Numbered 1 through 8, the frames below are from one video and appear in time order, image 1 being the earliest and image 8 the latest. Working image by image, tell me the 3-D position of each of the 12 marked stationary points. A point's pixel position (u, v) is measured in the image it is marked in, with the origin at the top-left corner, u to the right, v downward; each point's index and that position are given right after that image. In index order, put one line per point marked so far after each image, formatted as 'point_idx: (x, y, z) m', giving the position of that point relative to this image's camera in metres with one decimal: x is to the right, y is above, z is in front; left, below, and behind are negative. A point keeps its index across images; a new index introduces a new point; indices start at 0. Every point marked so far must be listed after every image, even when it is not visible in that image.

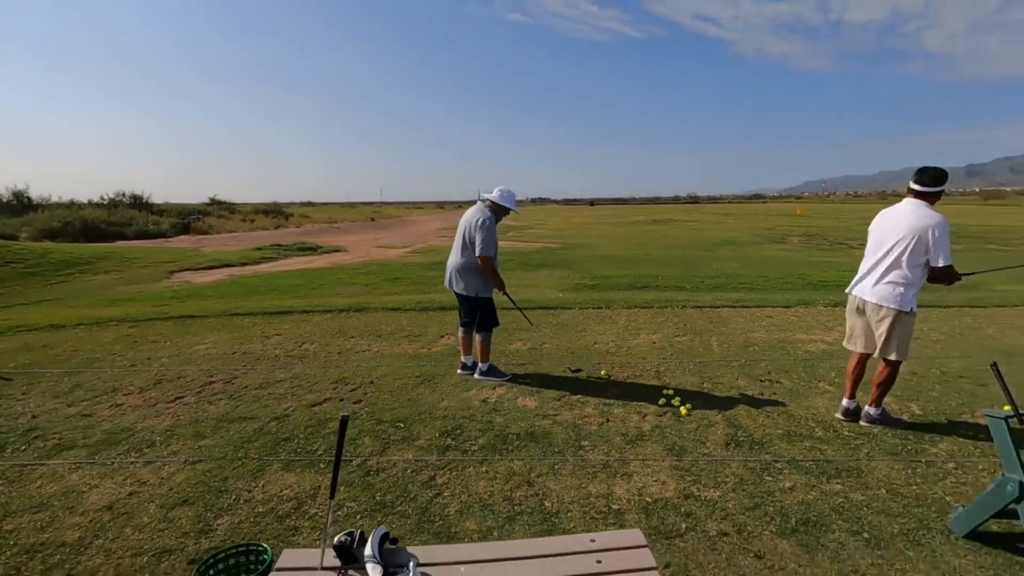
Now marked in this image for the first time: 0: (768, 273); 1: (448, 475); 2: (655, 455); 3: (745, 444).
0: (+9.1, +0.5, +19.1) m
1: (-0.5, -1.4, +4.1) m
2: (+1.1, -1.4, +4.3) m
3: (+1.9, -1.3, +4.5) m
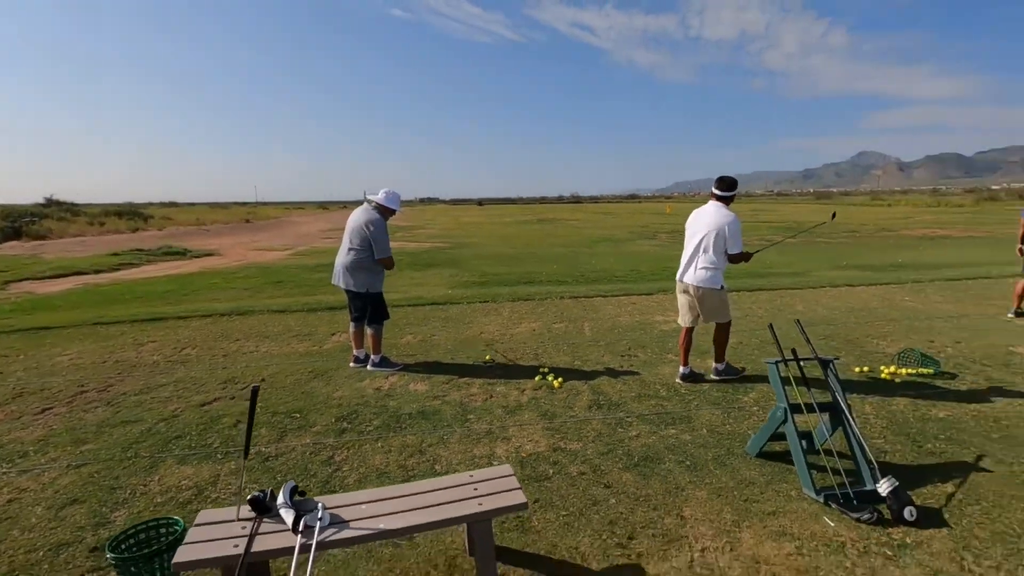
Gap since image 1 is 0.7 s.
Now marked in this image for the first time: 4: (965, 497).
0: (+5.0, +0.9, +21.1) m
1: (-1.4, -1.4, +4.4) m
2: (+0.2, -1.2, +5.0) m
3: (+0.9, -1.2, +5.4) m
4: (+3.1, -1.4, +3.7) m
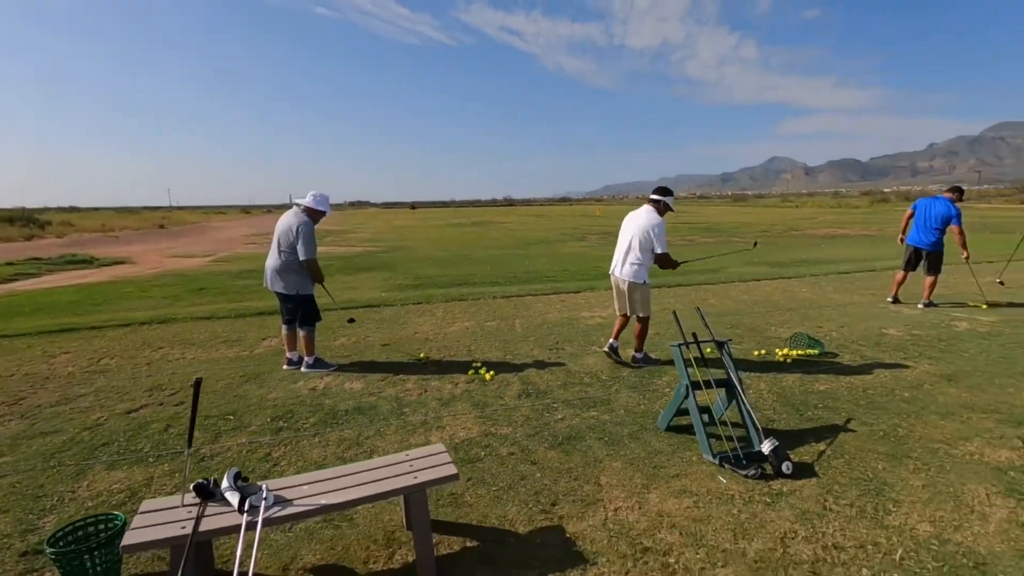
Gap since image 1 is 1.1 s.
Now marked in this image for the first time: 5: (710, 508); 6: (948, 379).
0: (+2.3, +0.9, +21.9) m
1: (-1.9, -1.4, +4.6) m
2: (-0.5, -1.2, +5.3) m
3: (+0.2, -1.1, +5.7) m
4: (+2.6, -1.3, +4.3) m
5: (+1.3, -1.5, +3.6) m
6: (+4.9, -1.0, +6.1) m
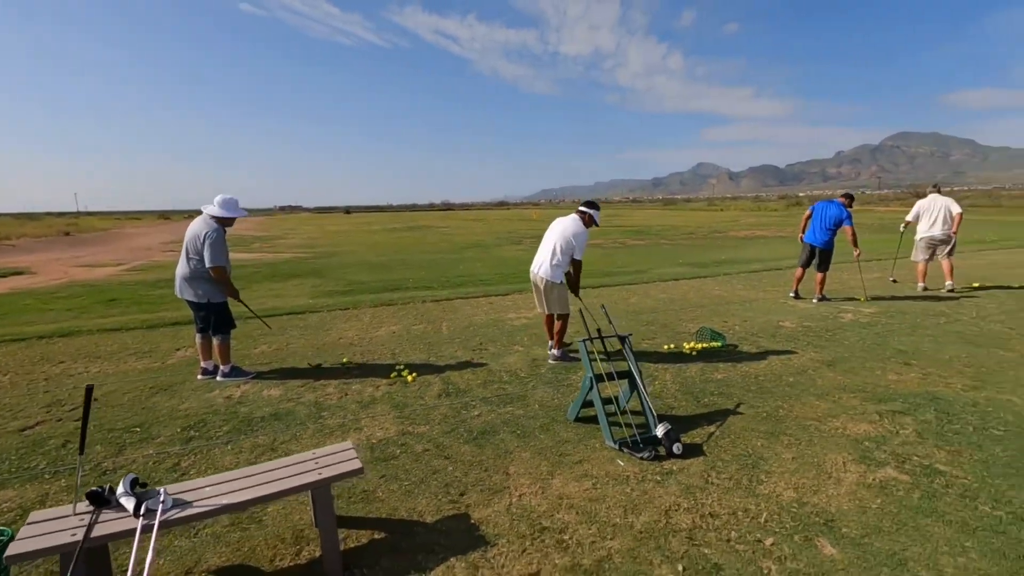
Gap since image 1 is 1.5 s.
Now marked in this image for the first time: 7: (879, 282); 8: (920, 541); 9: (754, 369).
0: (-0.4, +0.8, +22.2) m
1: (-2.7, -1.4, +4.5) m
2: (-1.3, -1.3, +5.4) m
3: (-0.7, -1.2, +5.9) m
4: (+1.9, -1.3, +4.8) m
5: (+0.7, -1.5, +3.9) m
6: (+3.9, -1.0, +6.7) m
7: (+9.0, +0.1, +13.2) m
8: (+2.5, -1.5, +3.3) m
9: (+3.0, -1.0, +6.6) m
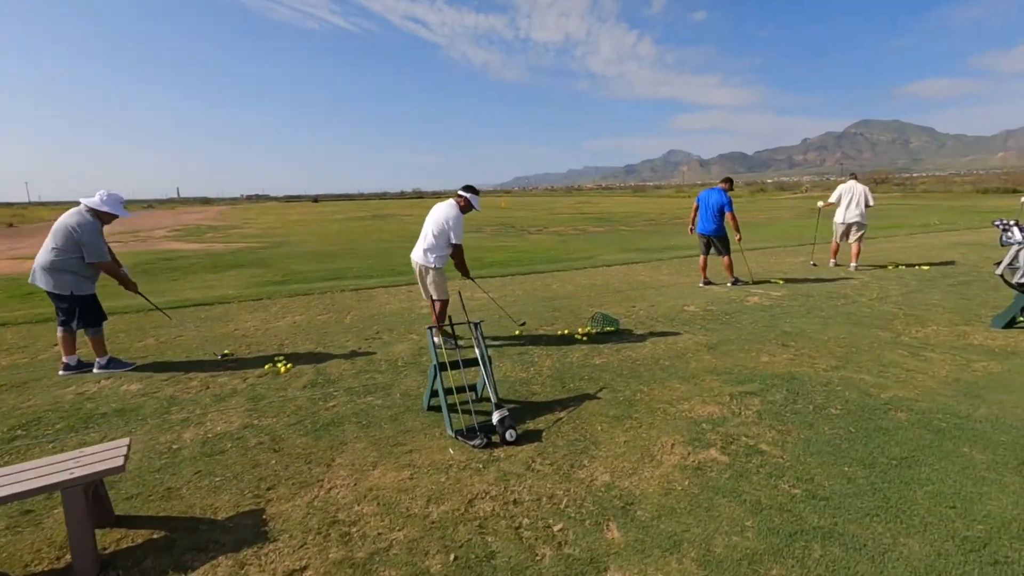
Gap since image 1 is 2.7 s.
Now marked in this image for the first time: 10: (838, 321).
0: (-2.7, +1.3, +22.0) m
1: (-4.0, -1.4, +4.3) m
2: (-2.7, -1.1, +5.2) m
3: (-2.1, -1.0, +5.8) m
4: (+0.5, -1.2, +4.7) m
5: (-0.6, -1.4, +3.8) m
6: (+2.5, -0.8, +6.8) m
7: (+7.2, +0.5, +13.5) m
8: (+1.2, -1.4, +3.3) m
9: (+1.5, -0.8, +6.7) m
10: (+4.9, -0.5, +8.0) m
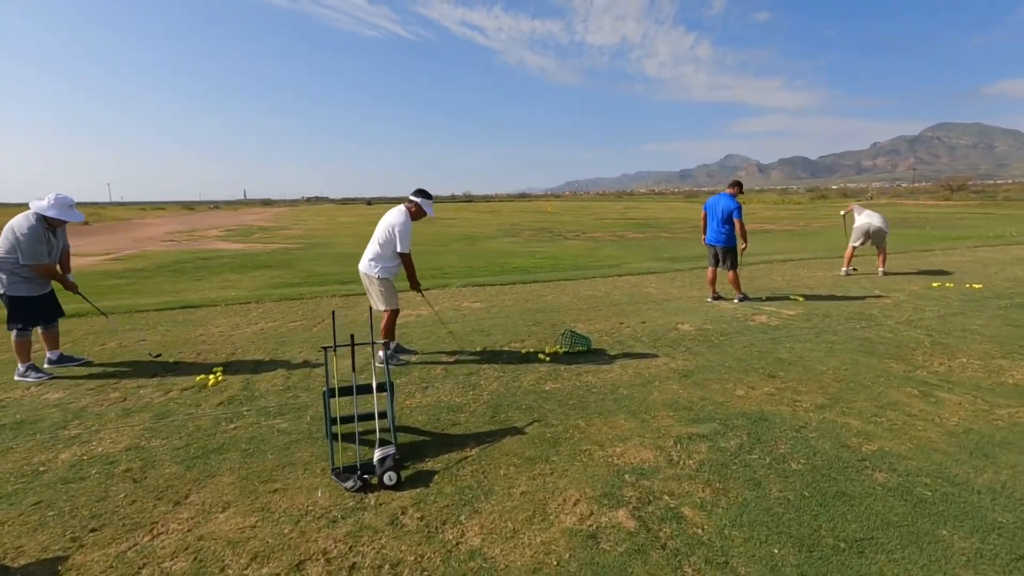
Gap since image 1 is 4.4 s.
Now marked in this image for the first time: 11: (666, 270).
0: (-1.8, +1.0, +21.6) m
1: (-4.8, -1.4, +4.0) m
2: (-3.4, -1.2, +4.9) m
3: (-2.8, -1.1, +5.4) m
4: (-0.3, -1.3, +4.1) m
5: (-1.5, -1.5, +3.3) m
6: (+1.9, -1.0, +6.0) m
7: (+7.2, +0.2, +12.2) m
8: (+0.3, -1.6, +2.6) m
9: (+0.9, -1.0, +5.9) m
10: (+4.4, -0.8, +7.0) m
11: (+4.6, +0.5, +16.1) m
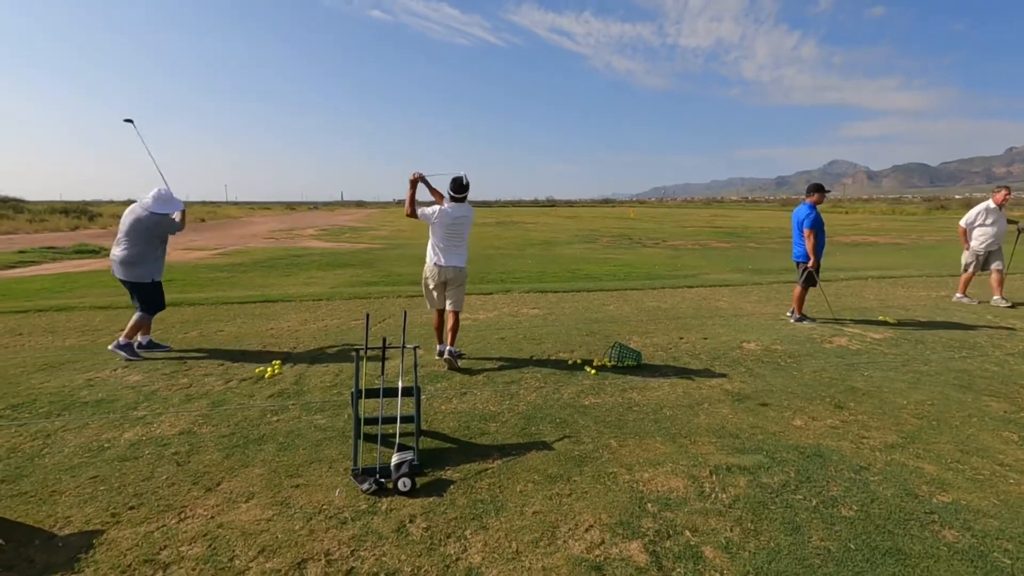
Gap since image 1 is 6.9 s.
0: (+1.0, +0.8, +21.6) m
1: (-4.6, -1.3, +4.6) m
2: (-3.1, -1.2, +5.3) m
3: (-2.4, -1.1, +5.6) m
4: (-0.1, -1.4, +4.0) m
5: (-1.5, -1.5, +3.4) m
6: (+2.3, -1.1, +5.6) m
7: (+8.5, -0.3, +10.9) m
8: (+0.2, -1.6, +2.4) m
9: (+1.4, -1.1, +5.6) m
10: (+4.9, -1.1, +6.2) m
11: (+6.6, +0.1, +15.2) m
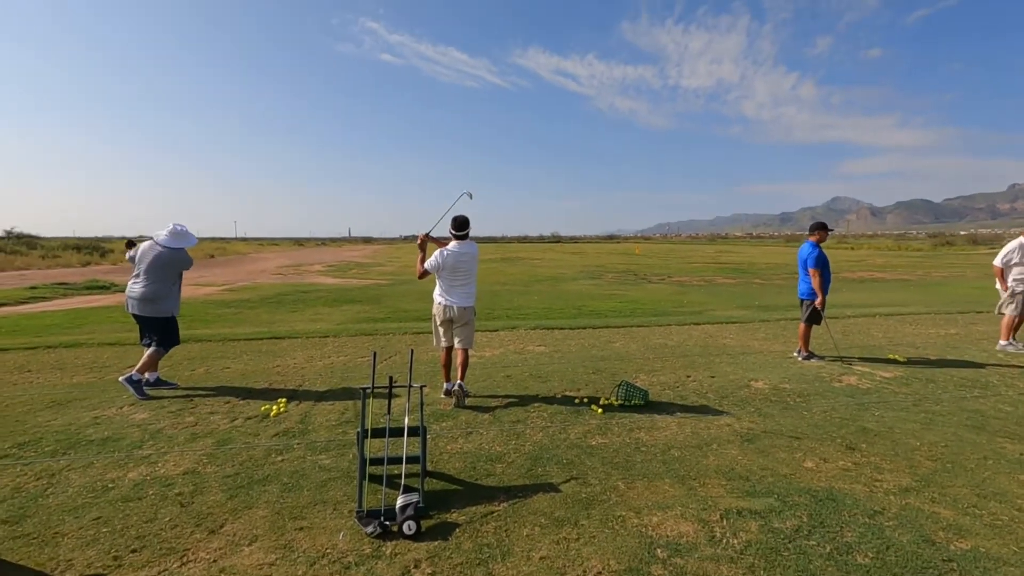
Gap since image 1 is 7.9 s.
0: (+1.3, -0.6, +21.6) m
1: (-4.6, -1.6, +4.6) m
2: (-3.1, -1.6, +5.2) m
3: (-2.3, -1.5, +5.6) m
4: (-0.1, -1.7, +4.0) m
5: (-1.4, -1.7, +3.3) m
6: (+2.4, -1.5, +5.5) m
7: (+8.6, -1.1, +10.8) m
8: (+0.2, -1.8, +2.4) m
9: (+1.4, -1.6, +5.6) m
10: (+5.0, -1.5, +6.1) m
11: (+6.7, -0.9, +15.1) m
